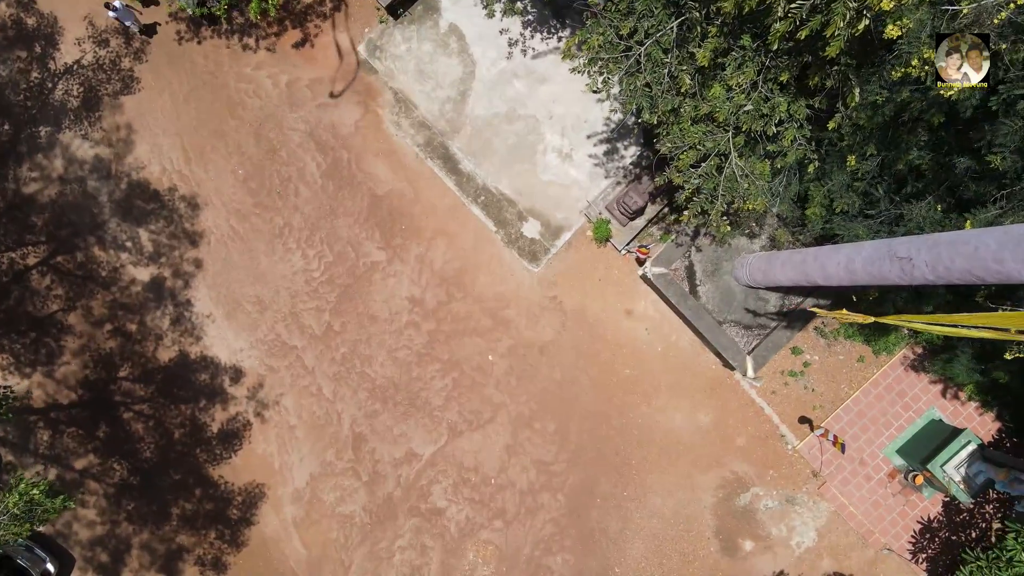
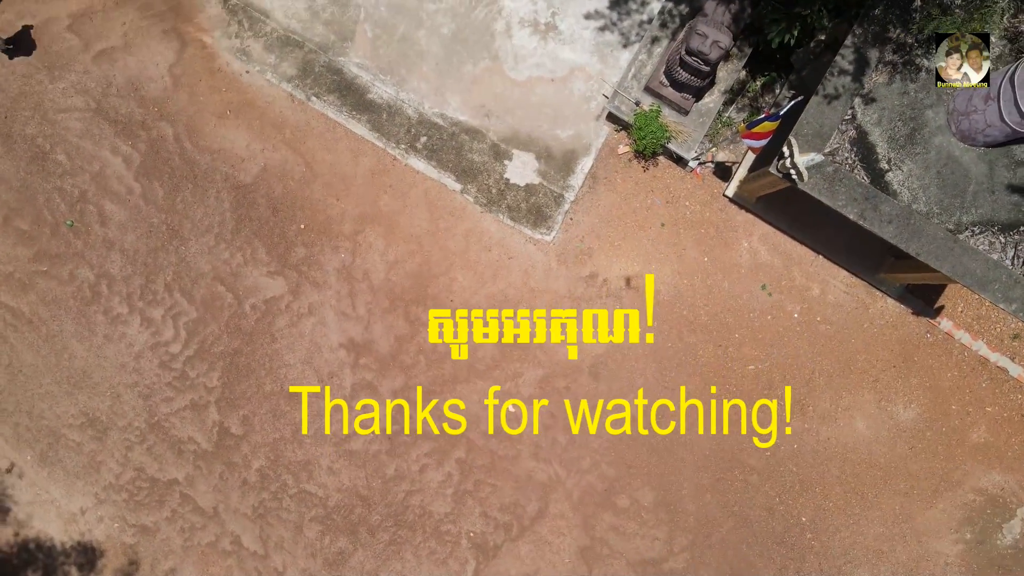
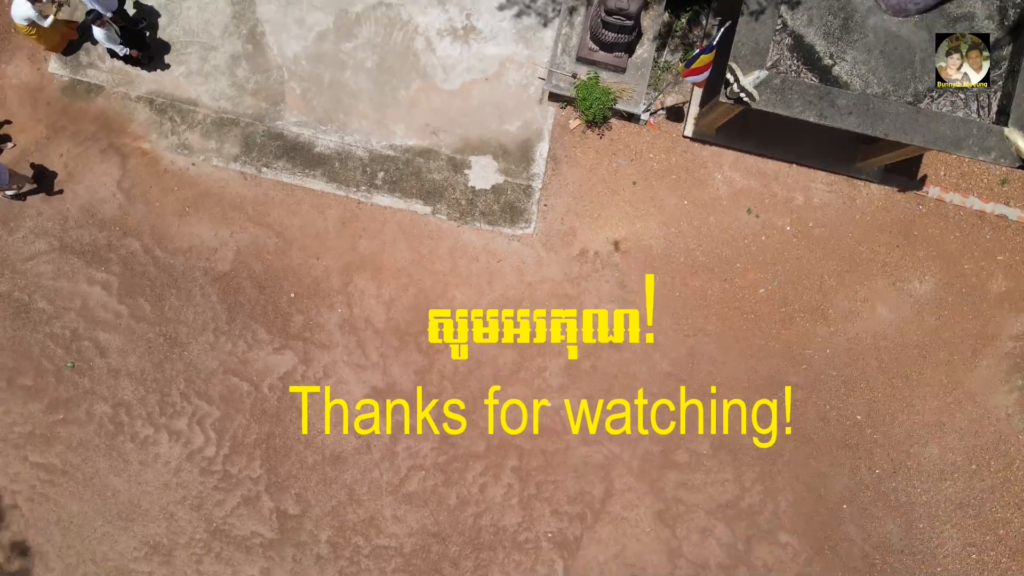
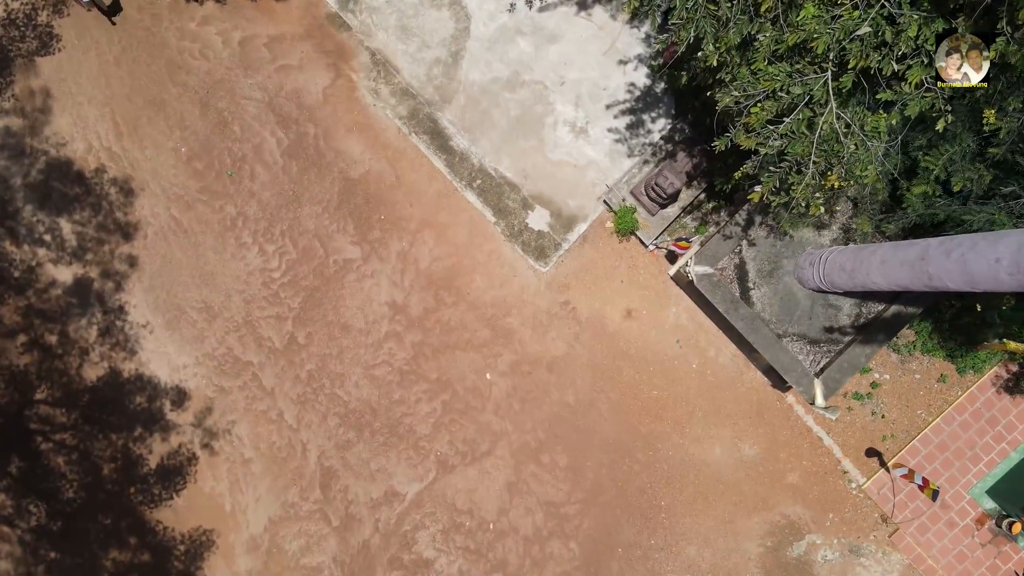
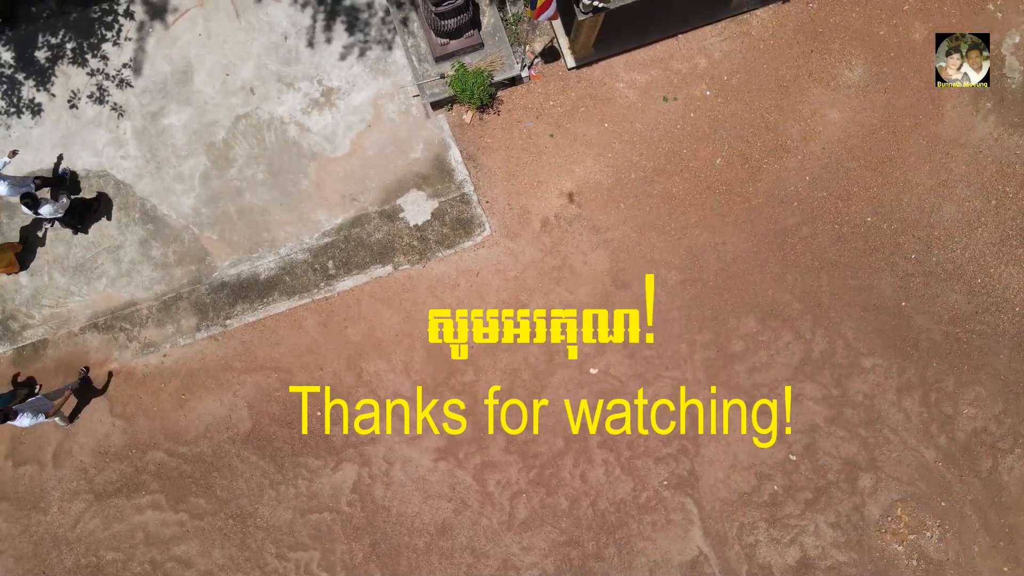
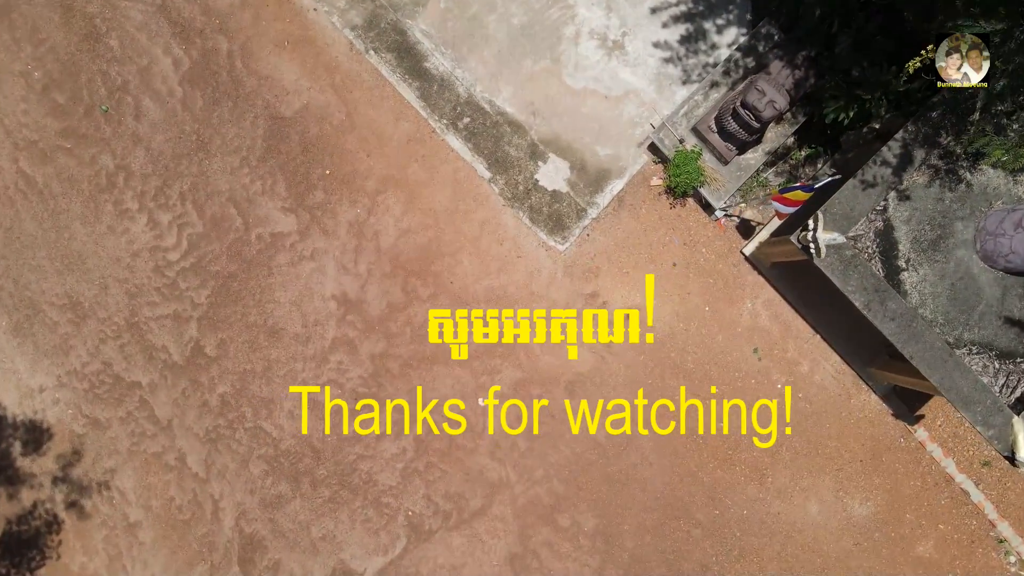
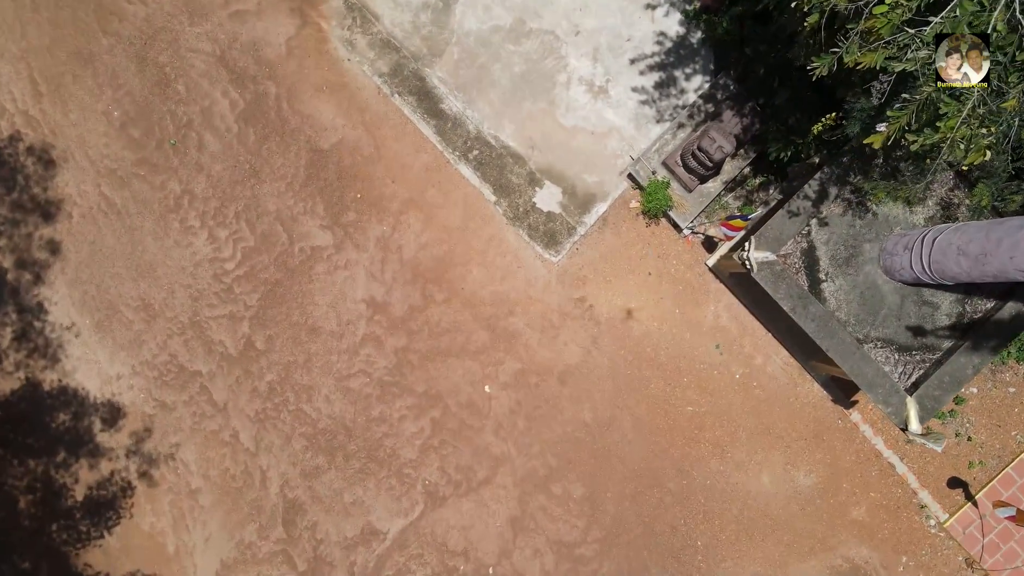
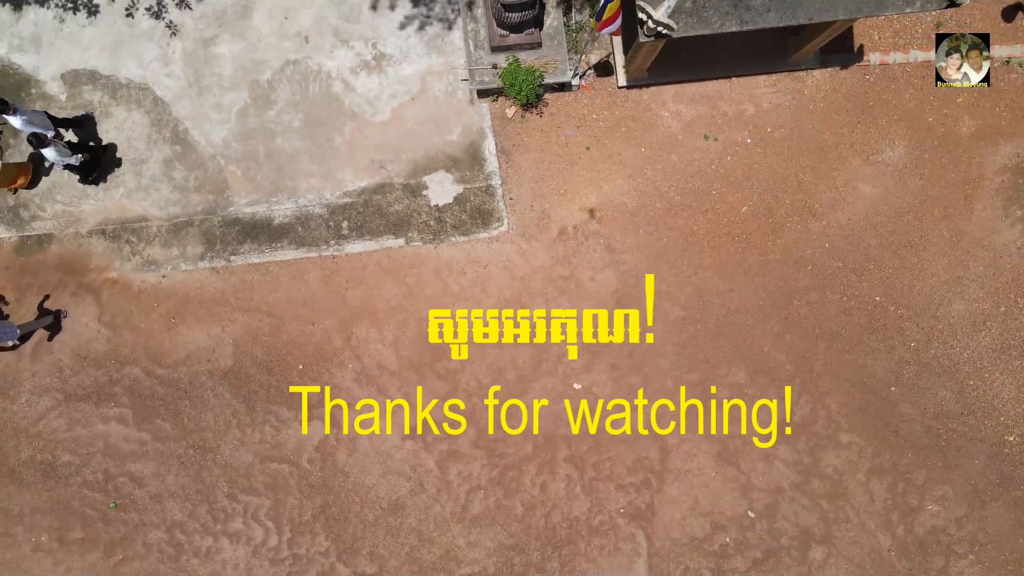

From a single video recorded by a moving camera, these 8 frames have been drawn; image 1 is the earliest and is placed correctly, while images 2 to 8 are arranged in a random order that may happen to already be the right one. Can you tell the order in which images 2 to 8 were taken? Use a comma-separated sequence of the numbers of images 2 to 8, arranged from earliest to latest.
4, 7, 6, 2, 3, 8, 5
